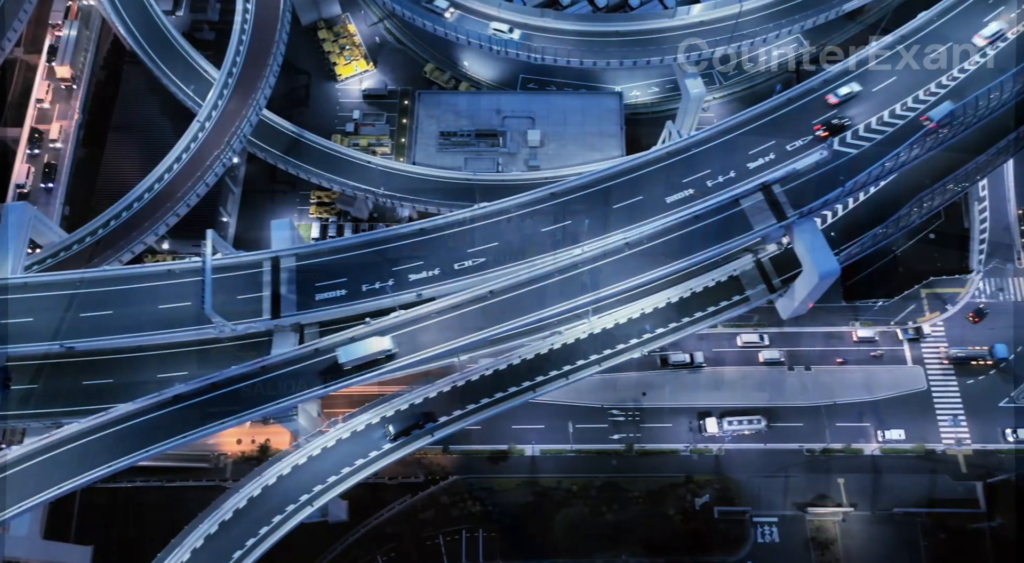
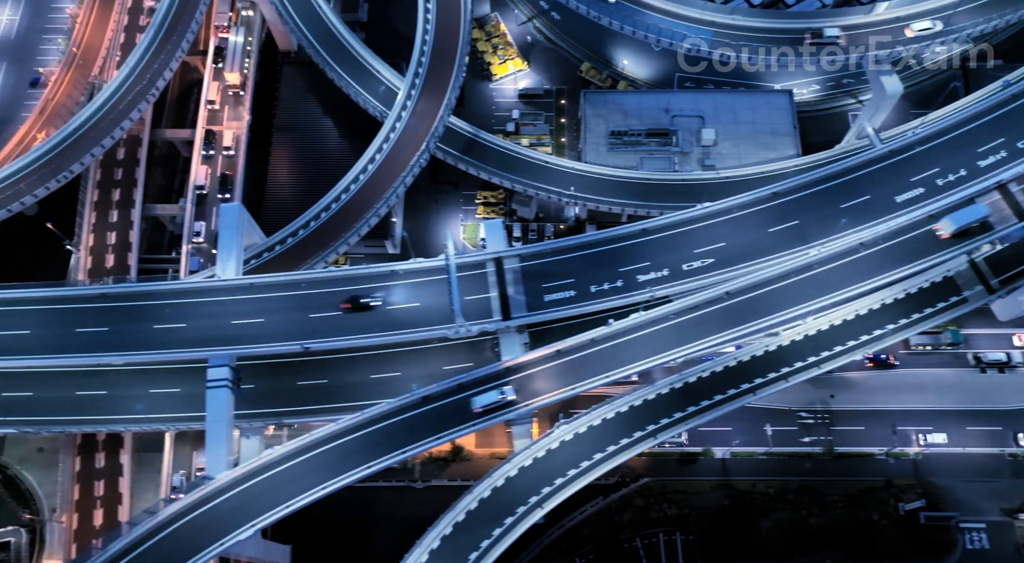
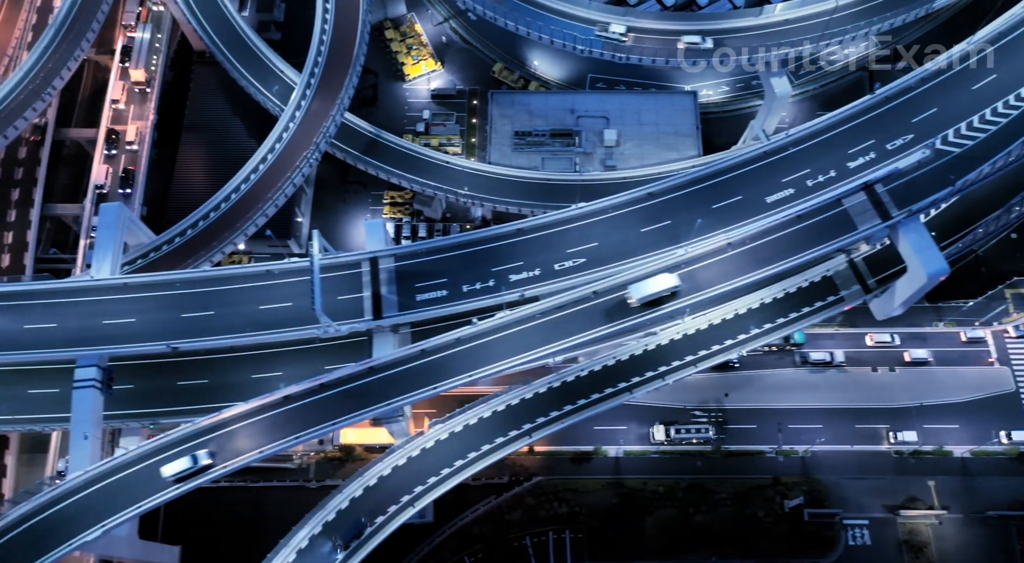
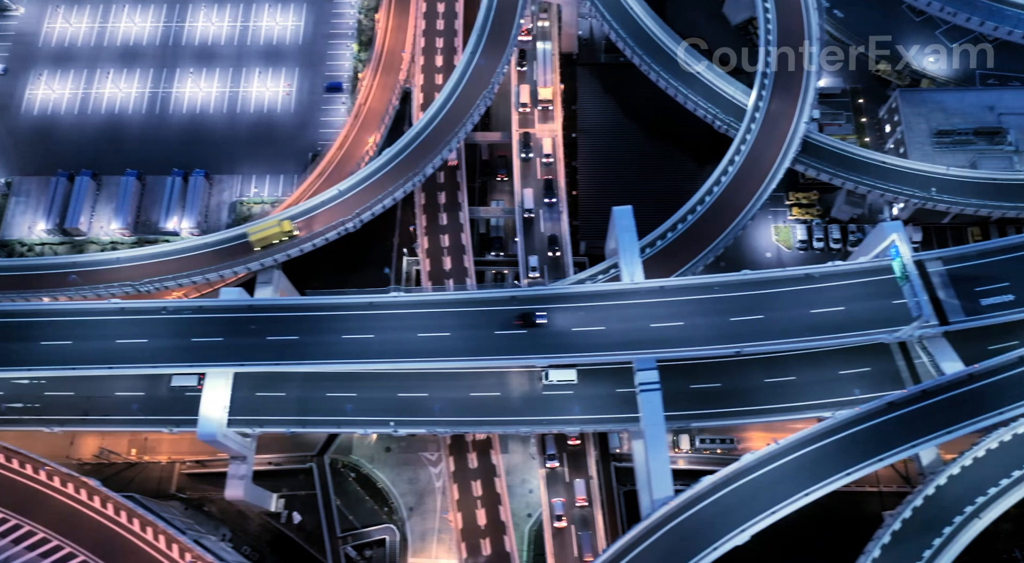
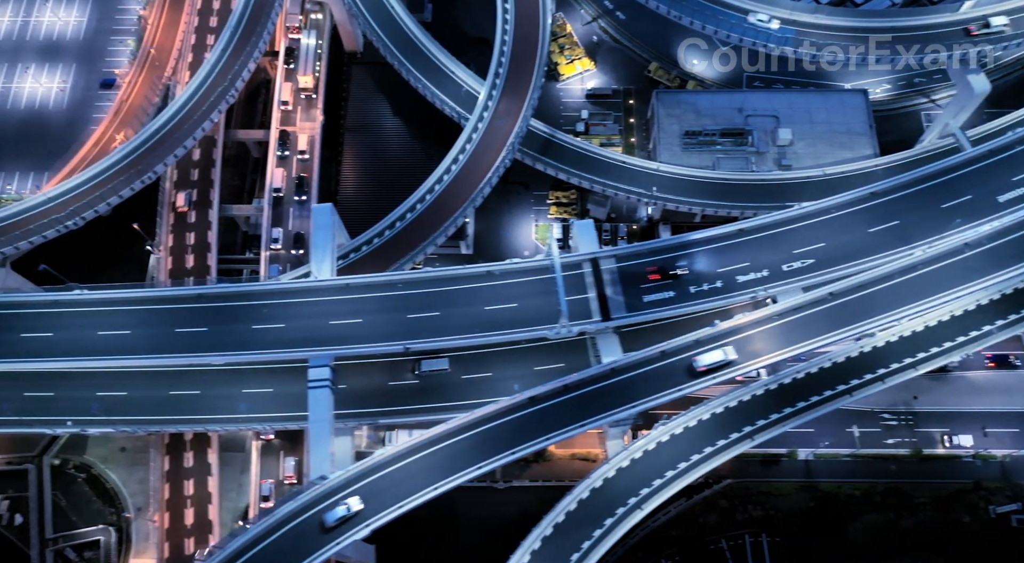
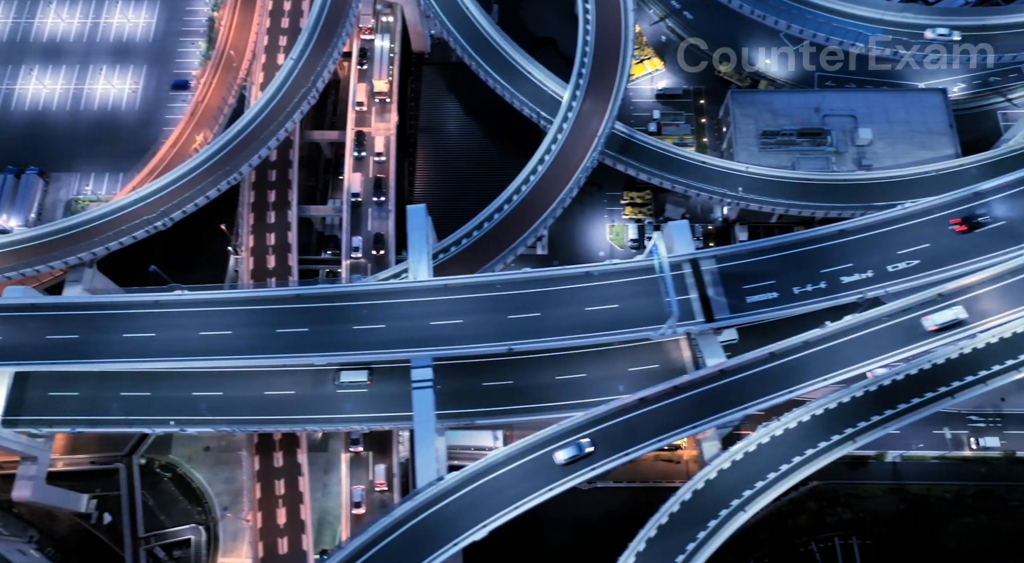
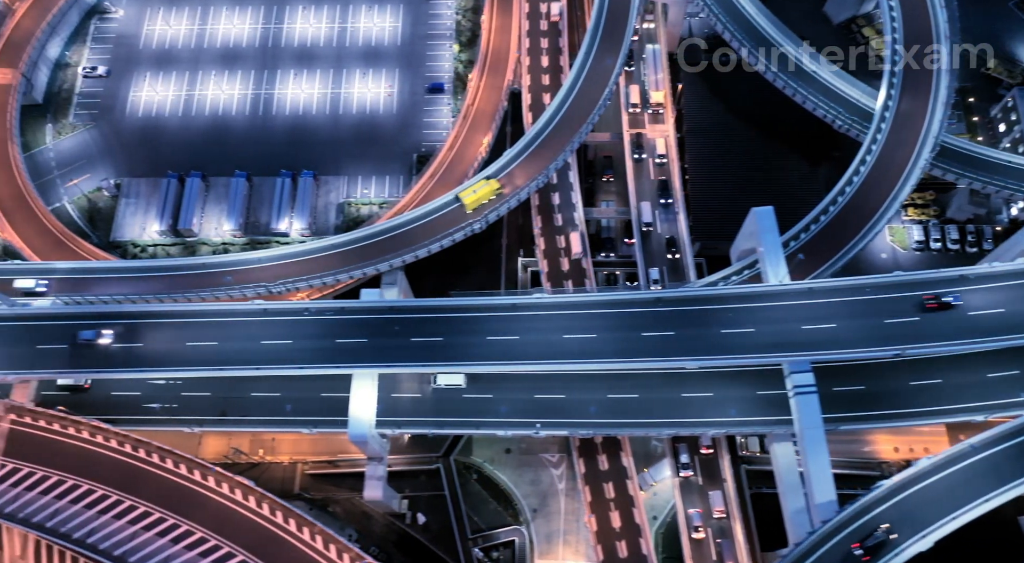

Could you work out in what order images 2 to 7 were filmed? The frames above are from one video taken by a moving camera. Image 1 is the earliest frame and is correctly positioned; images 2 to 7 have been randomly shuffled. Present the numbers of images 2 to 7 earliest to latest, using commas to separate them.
3, 2, 5, 6, 4, 7
